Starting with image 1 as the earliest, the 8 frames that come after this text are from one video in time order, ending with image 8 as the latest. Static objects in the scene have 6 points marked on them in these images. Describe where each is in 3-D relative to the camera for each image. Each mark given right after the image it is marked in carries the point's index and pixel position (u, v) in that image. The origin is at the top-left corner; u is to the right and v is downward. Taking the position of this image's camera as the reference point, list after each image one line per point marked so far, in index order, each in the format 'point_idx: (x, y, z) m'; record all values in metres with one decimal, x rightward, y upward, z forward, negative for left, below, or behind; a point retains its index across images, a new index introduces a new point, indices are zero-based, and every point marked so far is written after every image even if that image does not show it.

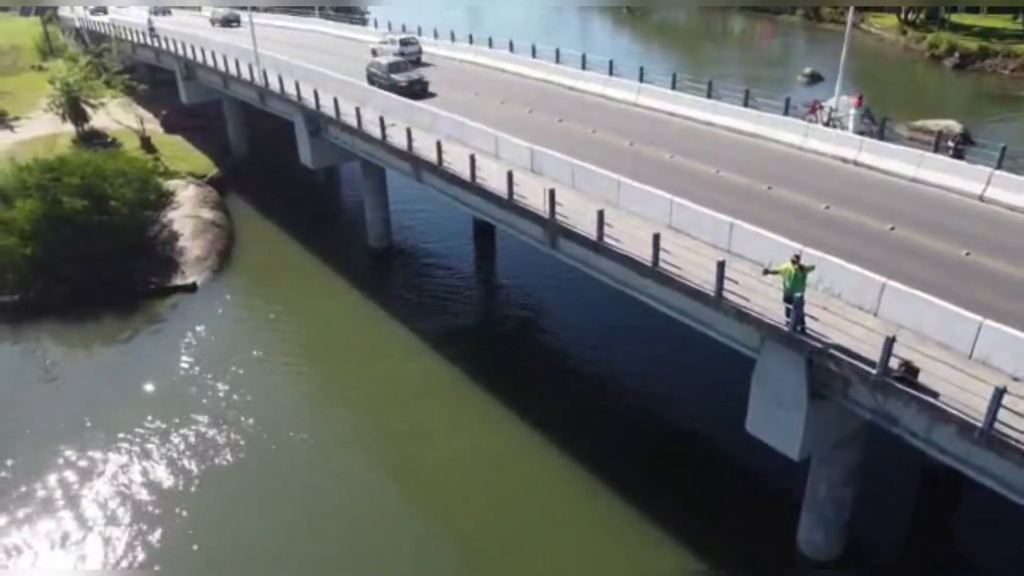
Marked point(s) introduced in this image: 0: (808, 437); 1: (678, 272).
0: (+6.1, -3.1, +17.2) m
1: (+3.7, +0.4, +18.5) m
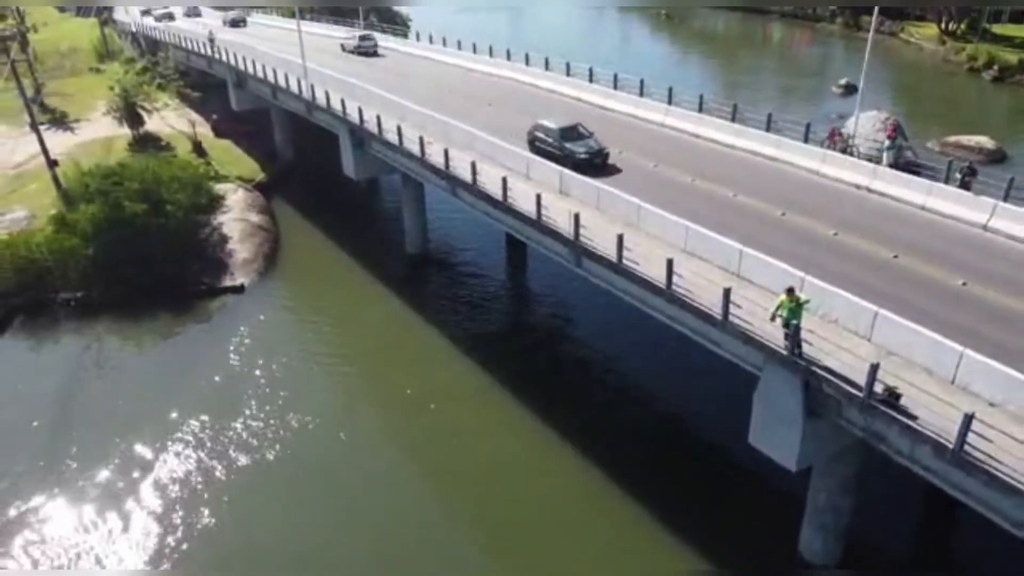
0: (+6.6, -3.6, +18.6) m
1: (+4.3, -0.1, +20.1) m
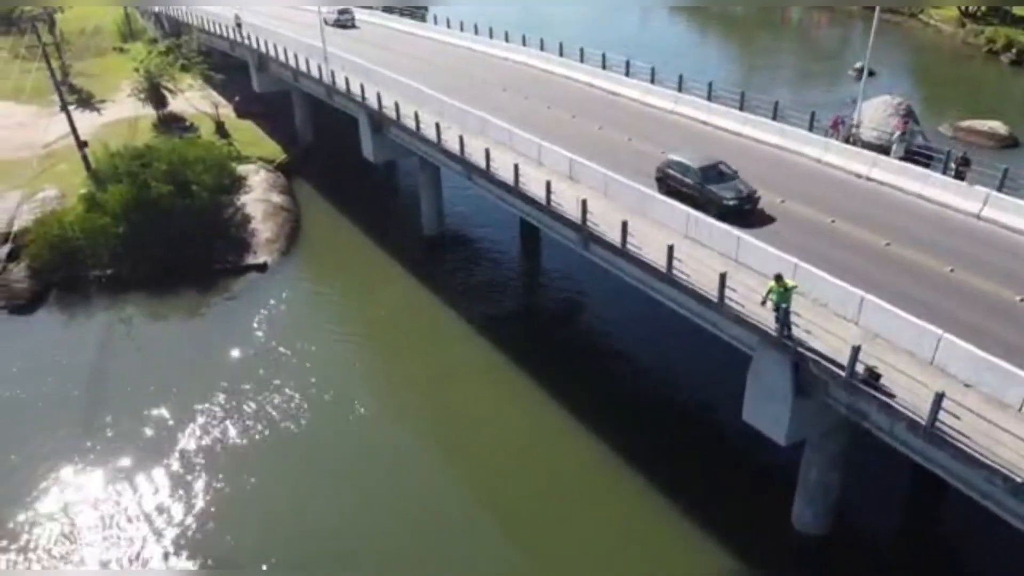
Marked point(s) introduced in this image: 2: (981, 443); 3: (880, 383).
0: (+6.8, -3.3, +19.9) m
1: (+4.6, +0.3, +21.3) m
2: (+8.8, -2.9, +15.4) m
3: (+7.6, -2.0, +16.9) m
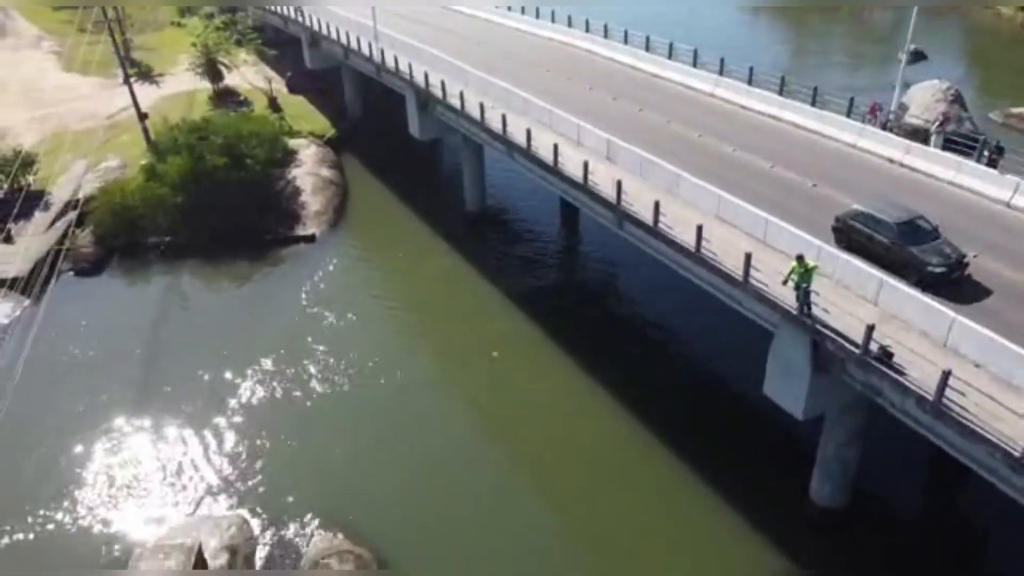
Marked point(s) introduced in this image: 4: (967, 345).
0: (+7.6, -2.8, +20.8) m
1: (+5.5, +0.8, +22.2) m
2: (+9.3, -2.6, +16.2) m
3: (+8.2, -1.6, +17.7) m
4: (+9.8, -1.2, +17.6) m
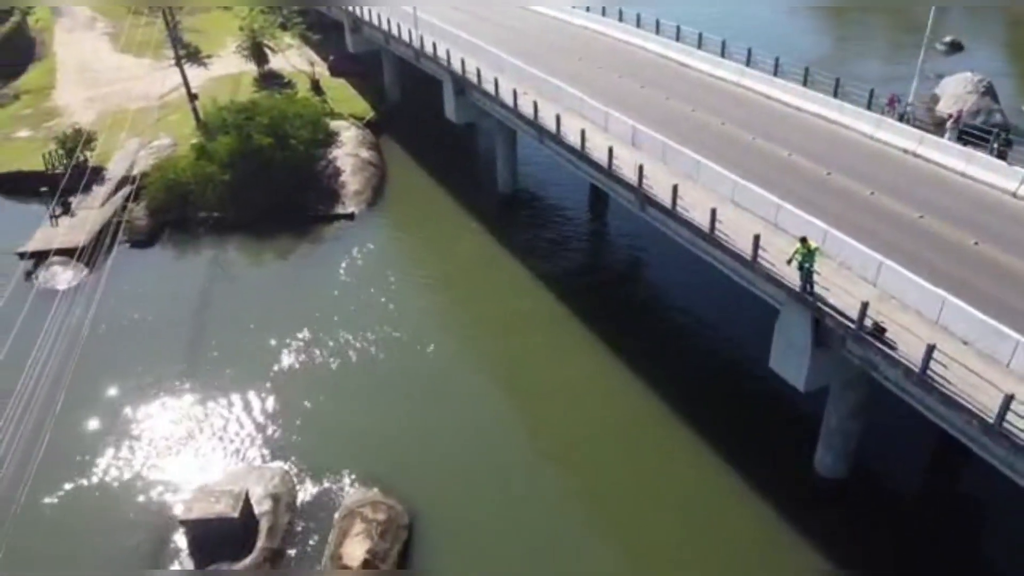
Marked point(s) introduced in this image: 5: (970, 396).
0: (+8.2, -2.3, +22.3) m
1: (+6.2, +1.4, +23.7) m
2: (+9.7, -2.2, +17.6) m
3: (+8.7, -1.1, +19.2) m
4: (+10.3, -0.8, +19.0) m
5: (+9.9, -2.3, +17.7) m
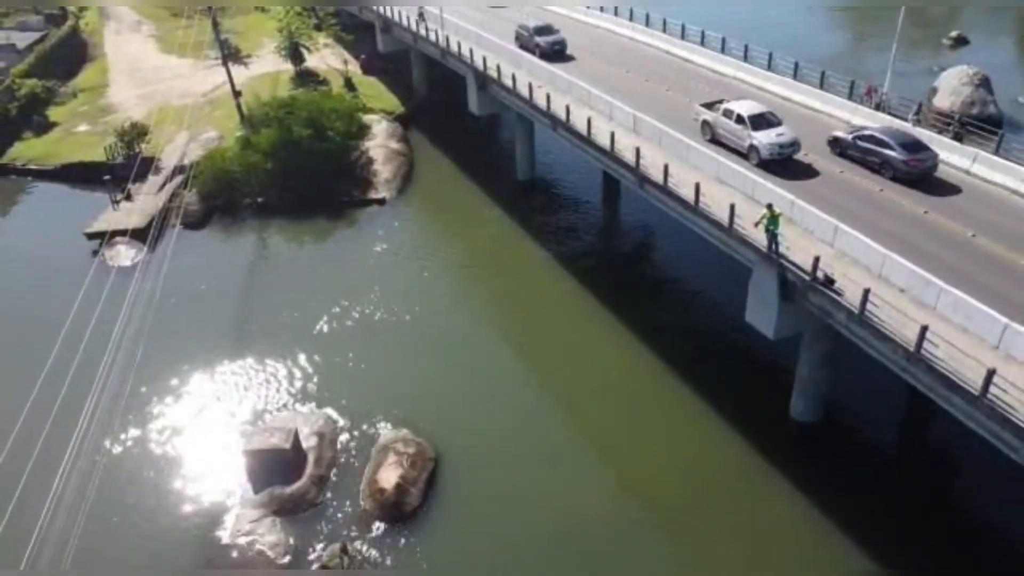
0: (+8.5, -1.1, +25.9) m
1: (+6.6, +2.6, +27.4) m
2: (+9.9, -1.0, +21.2) m
3: (+9.0, +0.1, +22.8) m
4: (+10.5, +0.4, +22.6) m
5: (+10.0, -1.1, +21.3) m
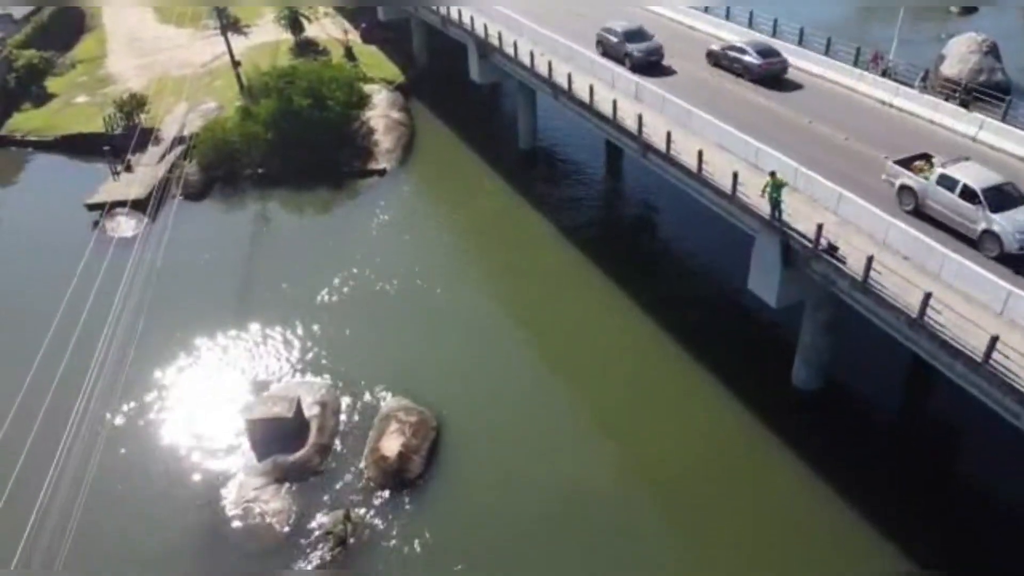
0: (+8.5, -0.1, +25.8) m
1: (+6.7, +3.7, +27.2) m
2: (+10.0, -0.2, +21.1) m
3: (+9.0, +1.0, +22.7) m
4: (+10.5, +1.3, +22.4) m
5: (+10.1, -0.2, +21.2) m
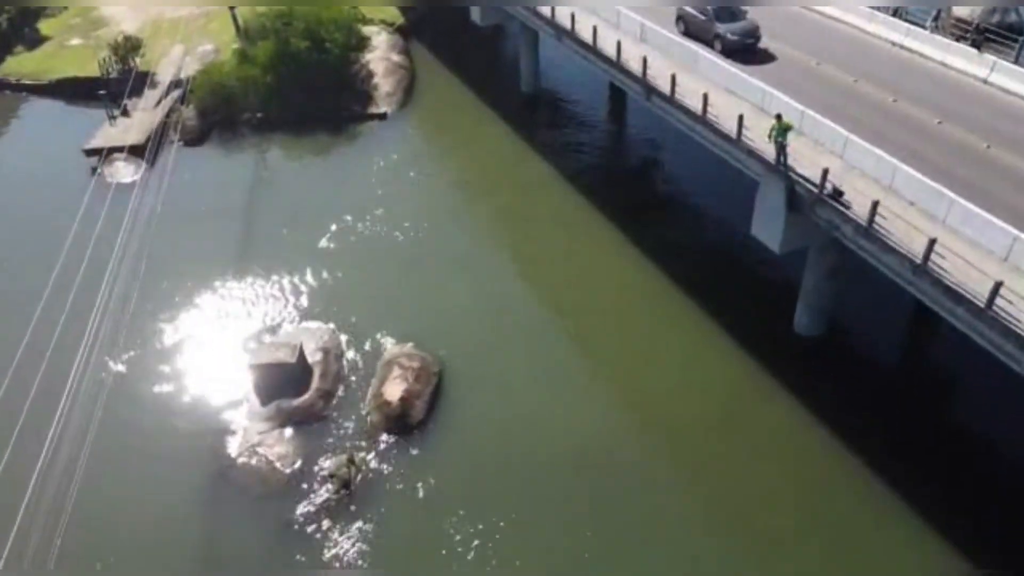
0: (+8.6, +1.6, +25.6) m
1: (+6.7, +5.5, +26.7) m
2: (+10.0, +1.2, +20.9) m
3: (+9.0, +2.4, +22.4) m
4: (+10.6, +2.8, +22.1) m
5: (+10.1, +1.2, +21.1) m
